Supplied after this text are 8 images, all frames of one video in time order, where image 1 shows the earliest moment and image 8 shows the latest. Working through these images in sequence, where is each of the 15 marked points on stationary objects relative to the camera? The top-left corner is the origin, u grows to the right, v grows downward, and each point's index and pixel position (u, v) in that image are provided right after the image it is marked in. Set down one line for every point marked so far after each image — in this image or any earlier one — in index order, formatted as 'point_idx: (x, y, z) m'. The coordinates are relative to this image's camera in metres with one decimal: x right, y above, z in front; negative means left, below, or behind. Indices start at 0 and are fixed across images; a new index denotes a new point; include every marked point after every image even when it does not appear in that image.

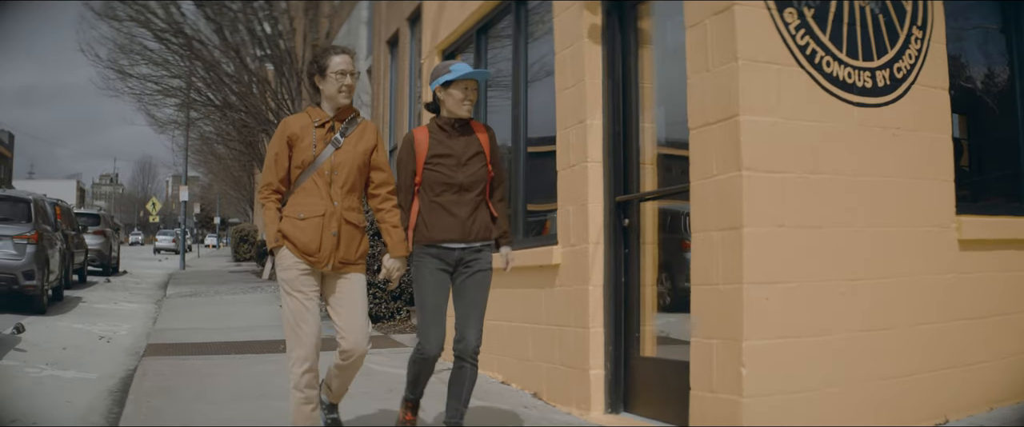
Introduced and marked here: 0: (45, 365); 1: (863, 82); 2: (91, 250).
0: (-4.6, -1.4, +8.2) m
1: (+1.4, +0.5, +3.6) m
2: (-9.2, -0.9, +18.3) m
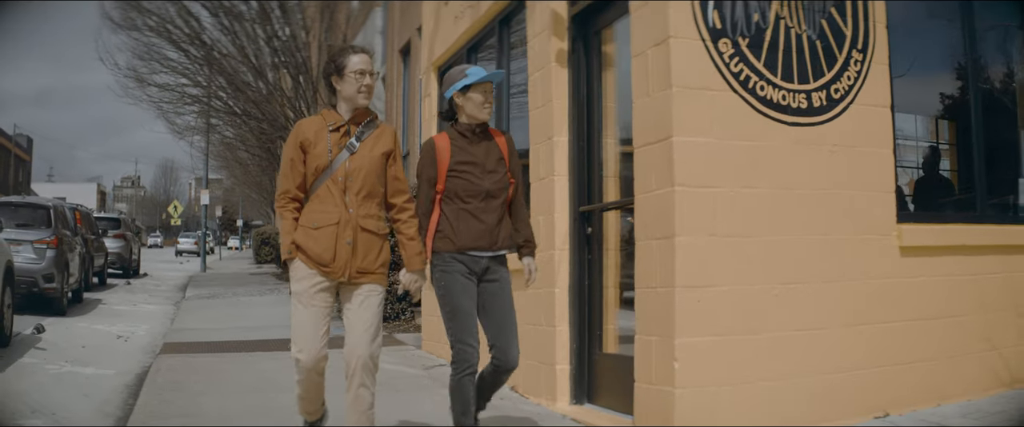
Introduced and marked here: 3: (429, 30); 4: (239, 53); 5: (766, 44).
0: (-4.6, -1.5, +8.7) m
1: (+1.3, +0.5, +3.9) m
2: (-9.0, -0.9, +18.9) m
3: (-0.7, +1.5, +7.1) m
4: (-4.4, +2.7, +13.6) m
5: (+1.1, +0.8, +3.9) m
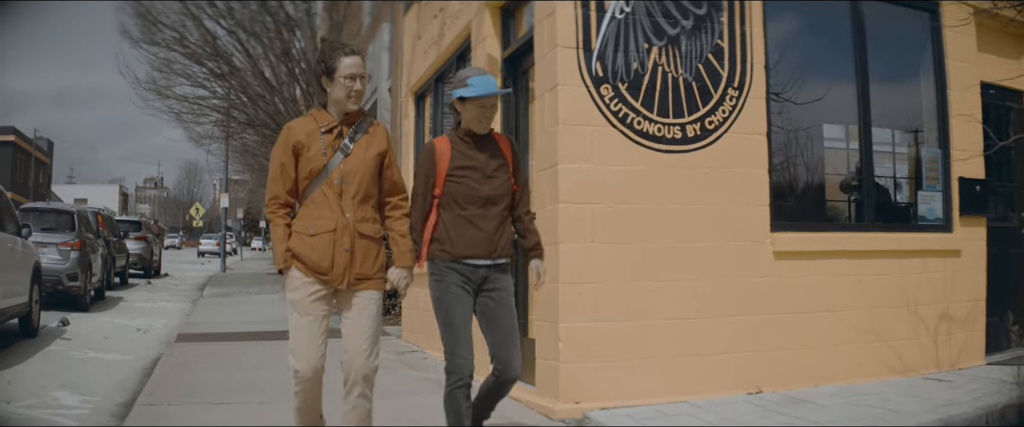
0: (-4.9, -1.6, +9.7) m
1: (+0.9, +0.4, +4.8) m
2: (-9.0, -1.0, +20.1) m
3: (-1.0, +1.5, +8.1) m
4: (-4.5, +2.7, +14.6) m
5: (+0.7, +0.7, +4.8) m
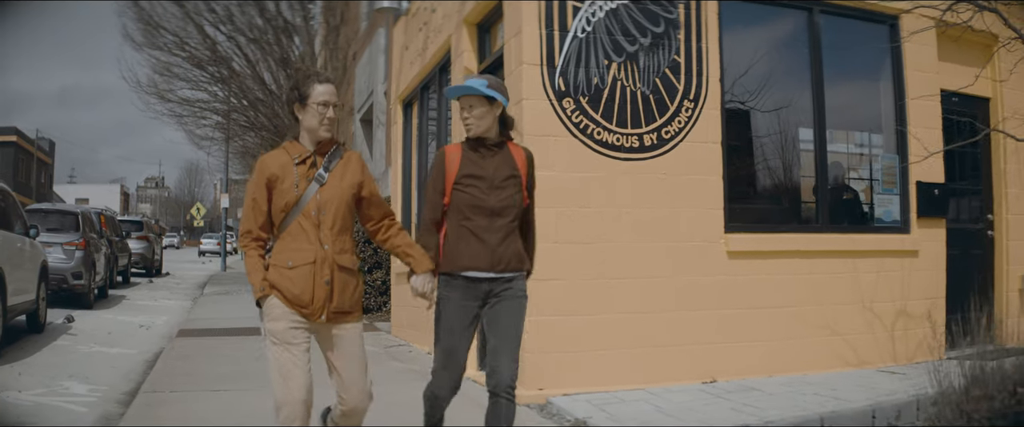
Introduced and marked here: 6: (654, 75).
0: (-5.0, -1.6, +10.2) m
1: (+0.7, +0.4, +5.2) m
2: (-9.1, -1.0, +20.5) m
3: (-1.1, +1.5, +8.5) m
4: (-4.7, +2.7, +15.0) m
5: (+0.6, +0.7, +5.3) m
6: (+0.9, +0.9, +5.5) m
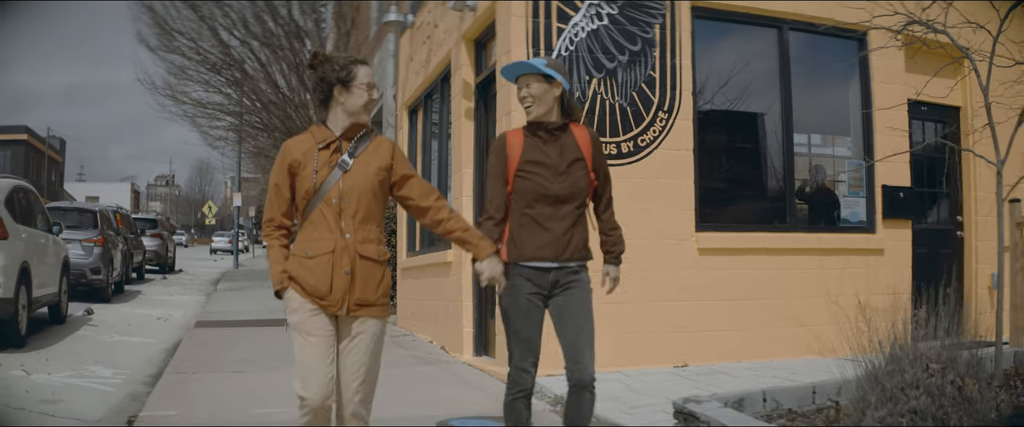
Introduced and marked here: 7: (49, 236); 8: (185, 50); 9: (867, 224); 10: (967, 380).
0: (-5.0, -1.5, +10.8) m
1: (+0.7, +0.4, +5.8) m
2: (-9.0, -0.9, +21.2) m
3: (-1.2, +1.5, +9.1) m
4: (-4.6, +2.7, +15.7) m
5: (+0.5, +0.7, +5.8) m
6: (+0.9, +0.9, +6.1) m
7: (-5.9, -0.3, +10.7) m
8: (-5.7, +2.8, +15.0) m
9: (+3.1, -0.1, +7.3) m
10: (+2.2, -0.8, +4.0) m
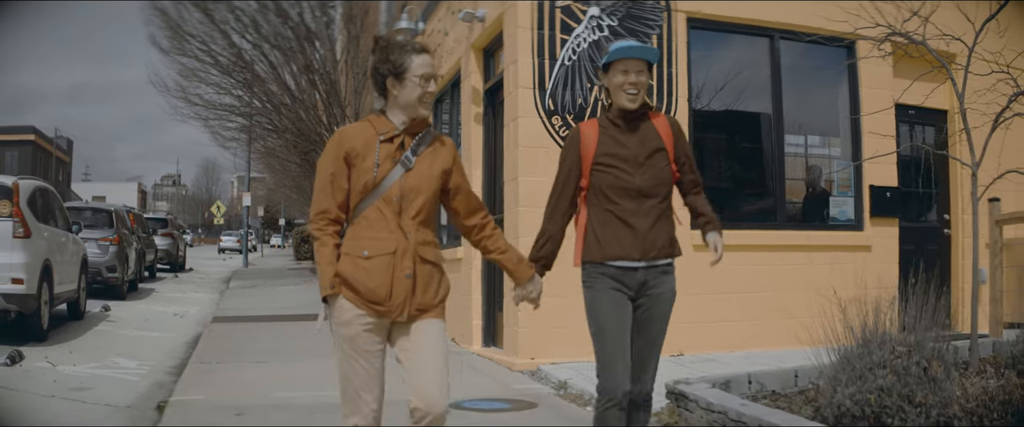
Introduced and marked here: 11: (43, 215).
0: (-5.0, -1.5, +11.2) m
1: (+0.7, +0.4, +6.2) m
2: (-8.9, -0.9, +21.6) m
3: (-1.1, +1.5, +9.5) m
4: (-4.5, +2.7, +16.1) m
5: (+0.5, +0.7, +6.3) m
6: (+0.9, +0.9, +6.5) m
7: (-5.8, -0.3, +11.1) m
8: (-5.6, +2.9, +15.4) m
9: (+3.1, -0.1, +7.7) m
10: (+2.2, -0.8, +4.4) m
11: (-5.5, 0.0, +10.0) m
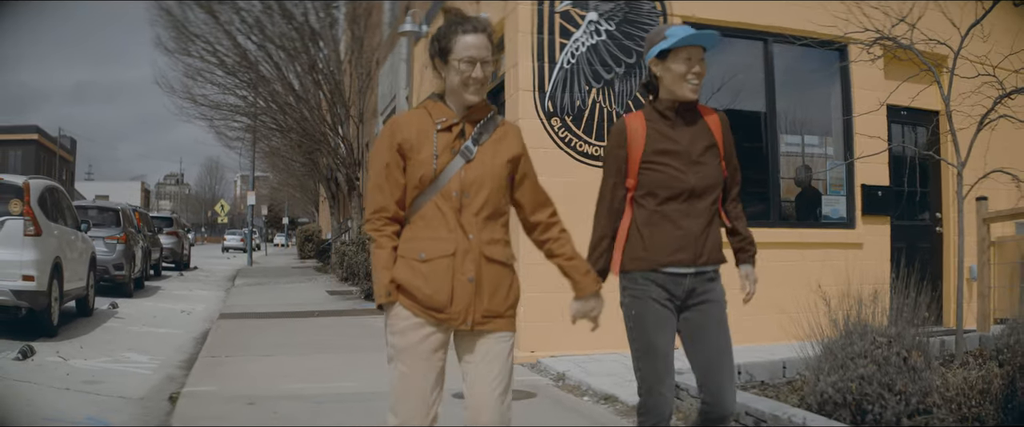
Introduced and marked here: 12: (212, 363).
0: (-5.0, -1.5, +11.5) m
1: (+0.7, +0.5, +6.4) m
2: (-8.9, -0.9, +21.9) m
3: (-1.1, +1.5, +9.7) m
4: (-4.5, +2.7, +16.3) m
5: (+0.6, +0.7, +6.5) m
6: (+0.9, +0.9, +6.7) m
7: (-5.8, -0.3, +11.4) m
8: (-5.6, +2.9, +15.7) m
9: (+3.1, -0.1, +7.9) m
10: (+2.2, -0.8, +4.6) m
11: (-5.5, 0.0, +10.2) m
12: (-2.5, -1.3, +7.2) m
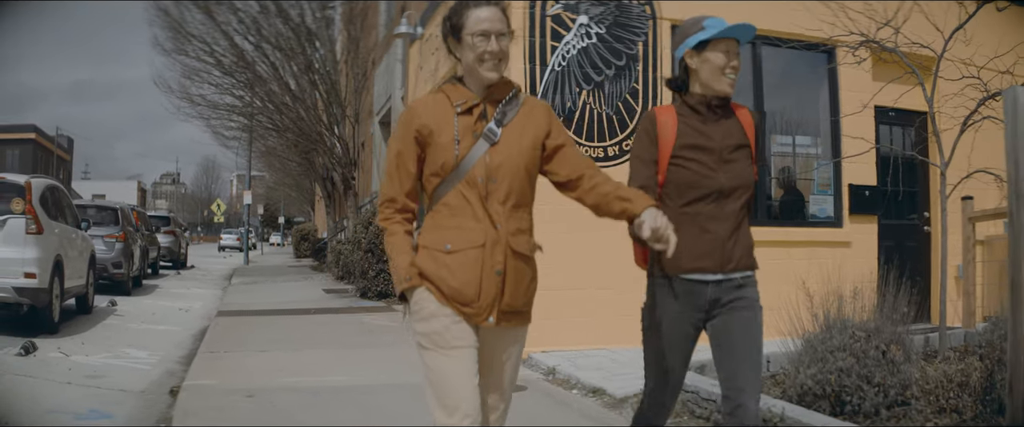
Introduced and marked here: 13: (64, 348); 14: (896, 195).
0: (-5.0, -1.5, +11.6) m
1: (+0.7, +0.5, +6.6) m
2: (-9.0, -0.9, +22.0) m
3: (-1.2, +1.5, +9.9) m
4: (-4.6, +2.7, +16.5) m
5: (+0.5, +0.7, +6.6) m
6: (+0.9, +0.9, +6.9) m
7: (-5.9, -0.2, +11.5) m
8: (-5.7, +2.9, +15.8) m
9: (+3.1, -0.1, +8.1) m
10: (+2.1, -0.8, +4.8) m
11: (-5.6, 0.0, +10.3) m
12: (-2.6, -1.2, +7.3) m
13: (-4.8, -1.5, +9.2) m
14: (+3.8, +0.2, +8.5) m
